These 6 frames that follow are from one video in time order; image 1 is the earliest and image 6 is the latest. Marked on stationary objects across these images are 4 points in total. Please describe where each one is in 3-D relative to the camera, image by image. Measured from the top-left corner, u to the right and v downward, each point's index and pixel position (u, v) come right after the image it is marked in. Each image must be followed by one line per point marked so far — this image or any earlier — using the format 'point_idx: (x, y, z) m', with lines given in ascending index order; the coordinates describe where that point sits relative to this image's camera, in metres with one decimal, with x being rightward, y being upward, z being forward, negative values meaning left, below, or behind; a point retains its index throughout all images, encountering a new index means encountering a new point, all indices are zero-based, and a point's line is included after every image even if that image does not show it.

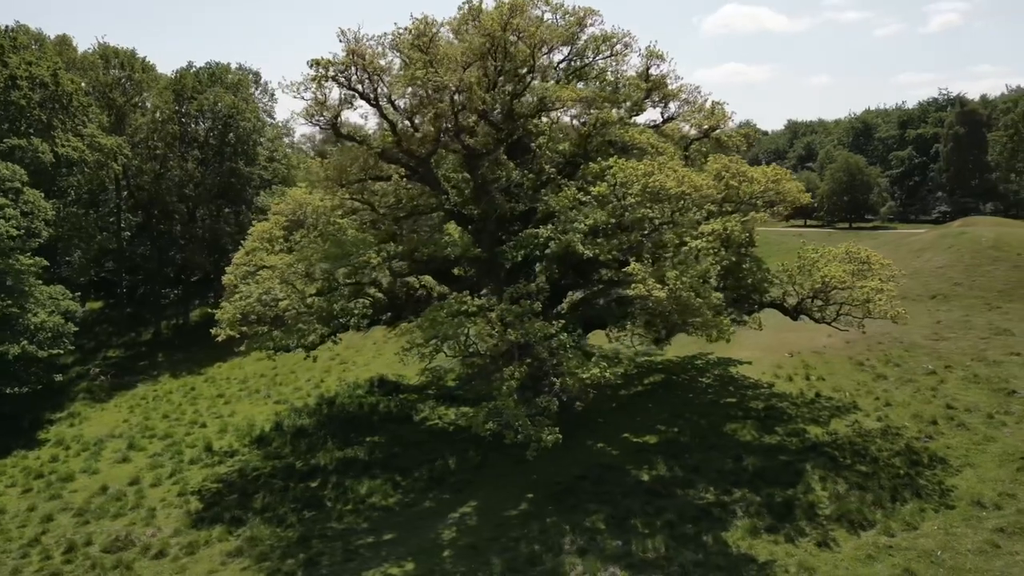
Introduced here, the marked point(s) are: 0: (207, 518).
0: (-7.1, -5.4, +17.6) m
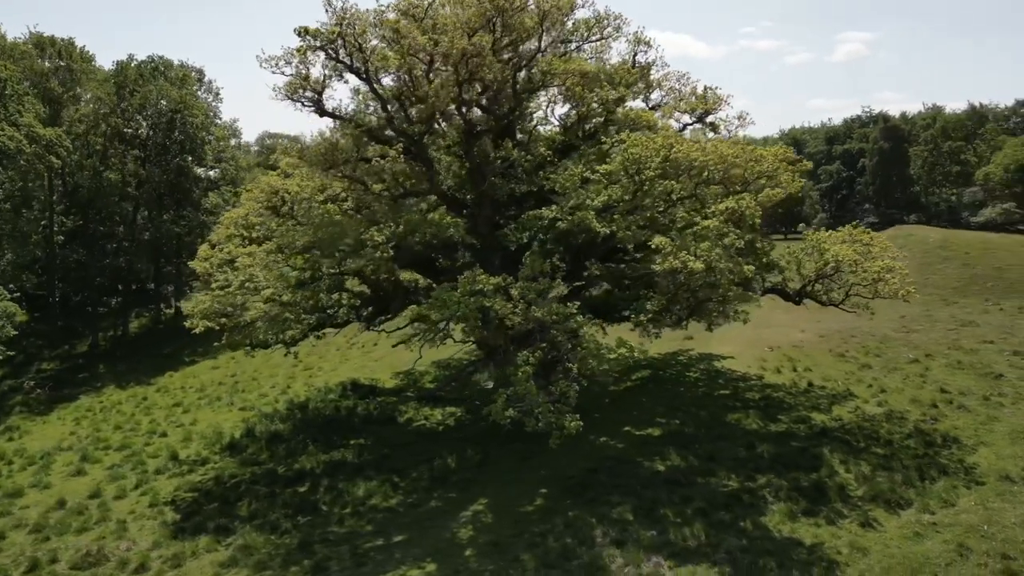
0: (-6.7, -5.0, +15.8) m
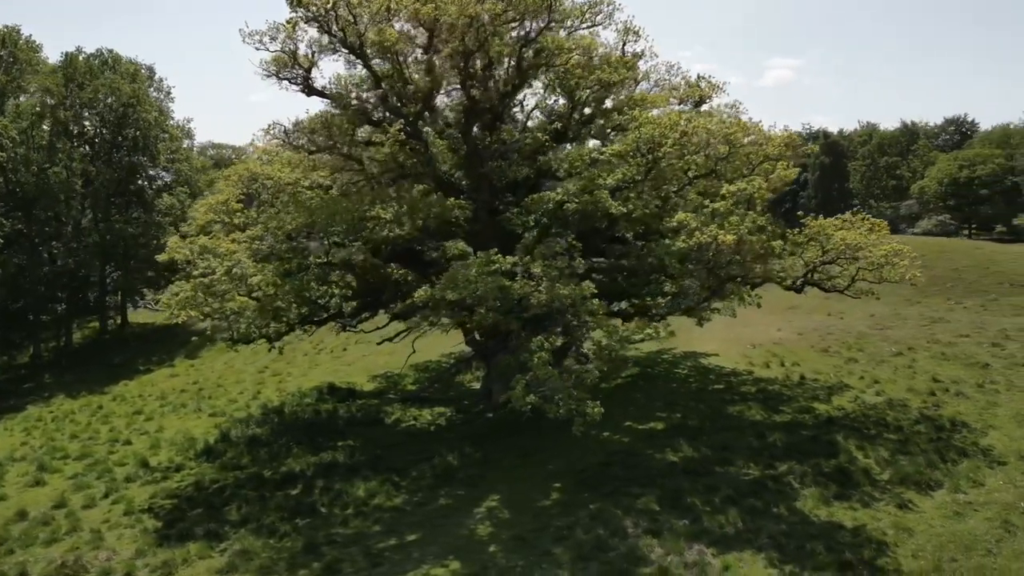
0: (-6.4, -4.7, +14.3) m
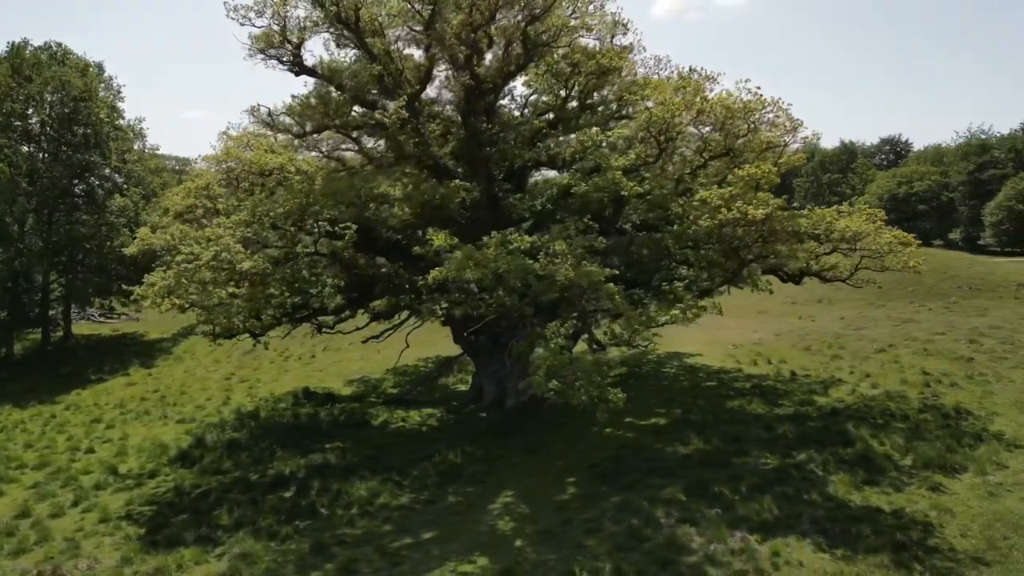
0: (-6.0, -4.3, +13.0) m
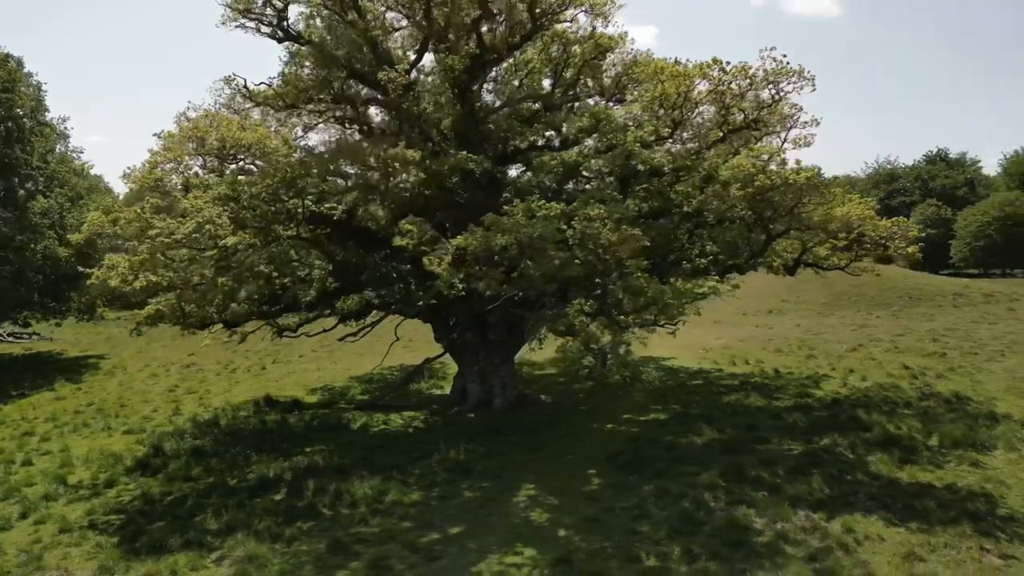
0: (-5.4, -3.8, +11.1) m
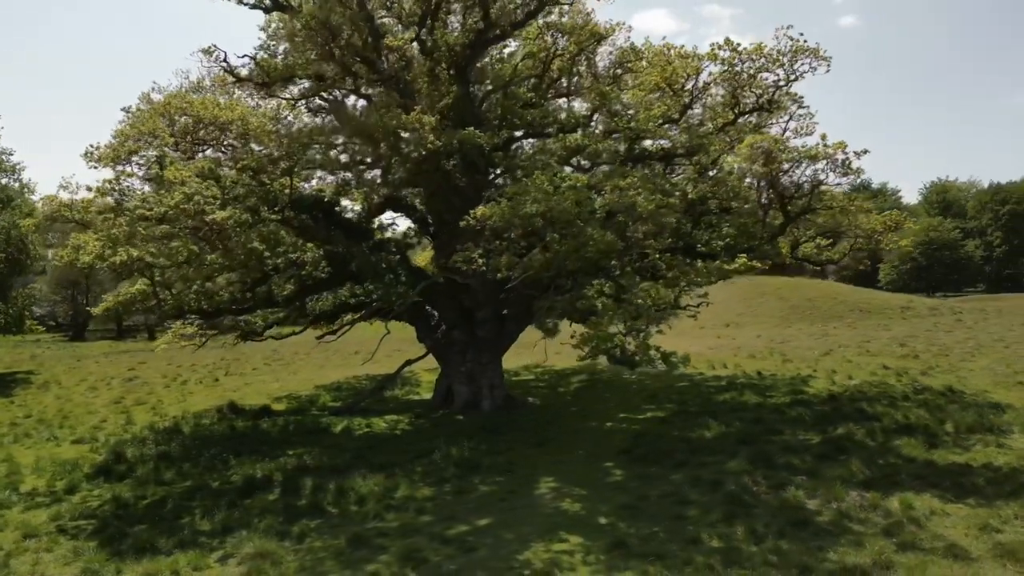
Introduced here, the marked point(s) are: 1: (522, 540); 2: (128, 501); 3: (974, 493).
0: (-4.9, -3.4, +9.7) m
1: (+0.1, -3.2, +9.6) m
2: (-6.3, -3.5, +12.3) m
3: (+6.3, -2.8, +10.4) m
